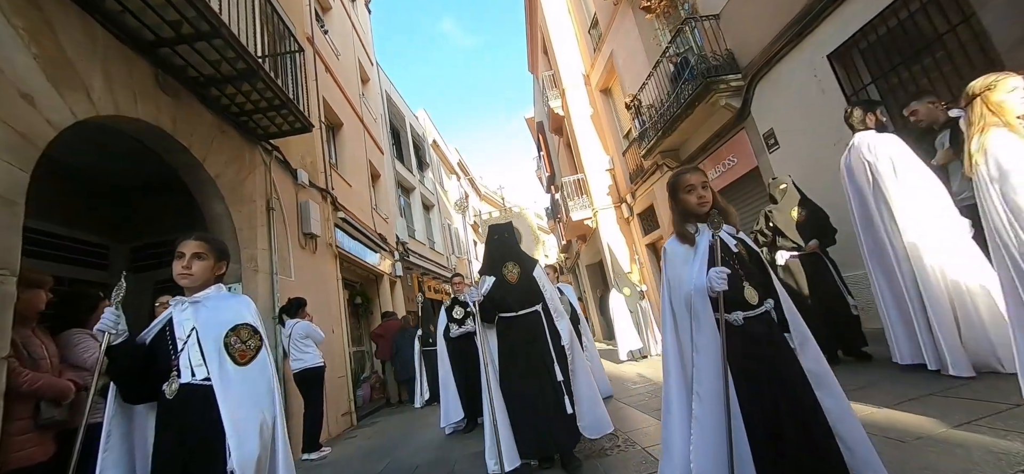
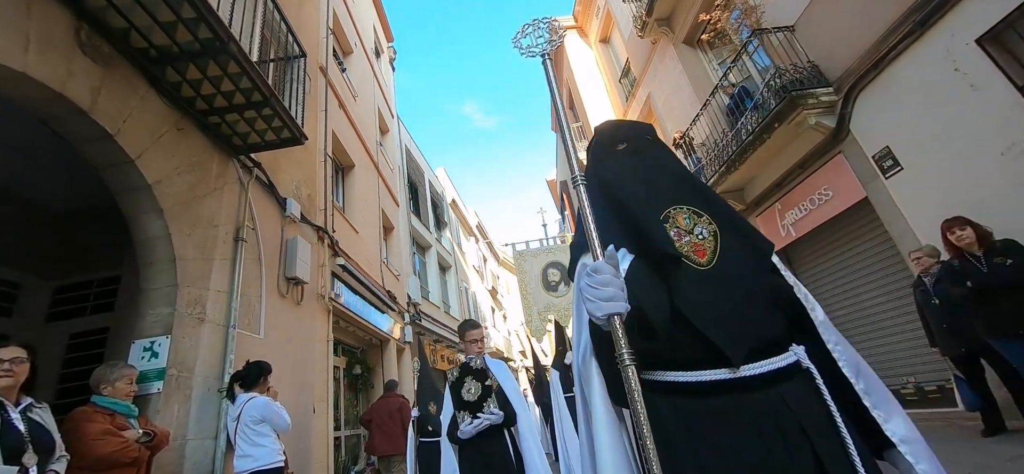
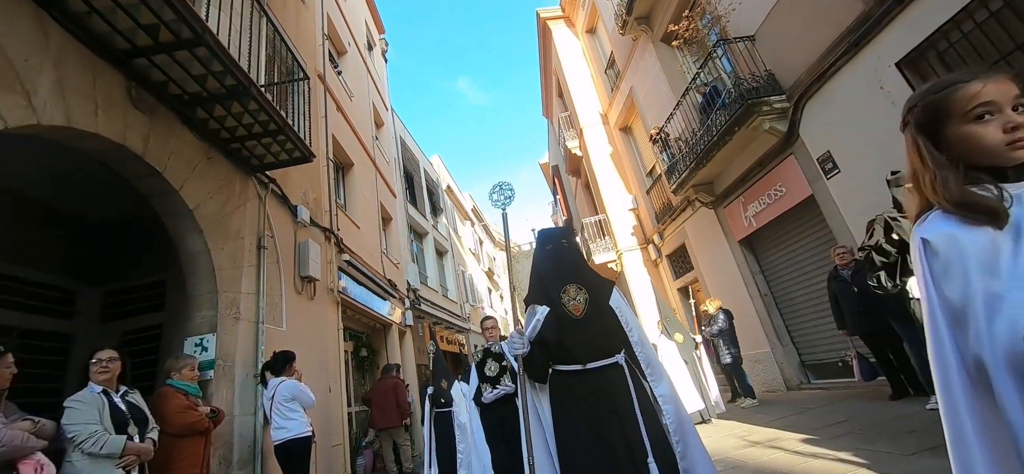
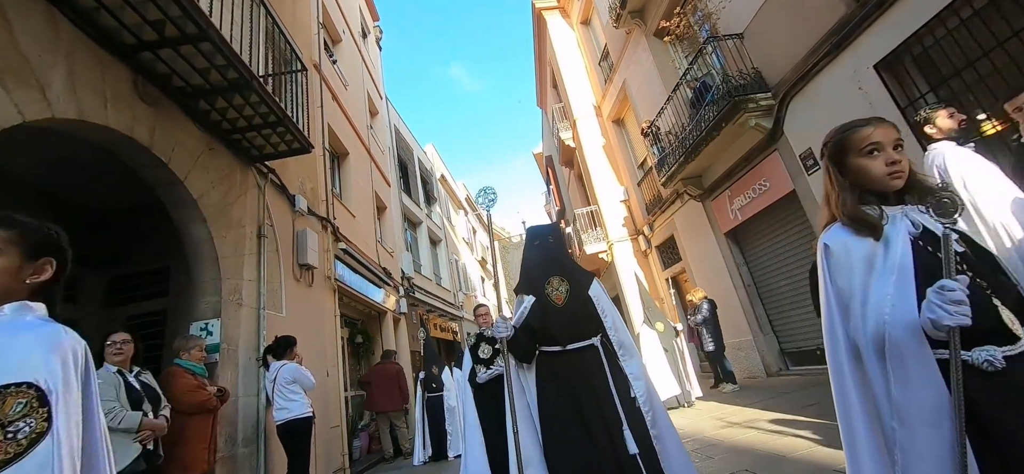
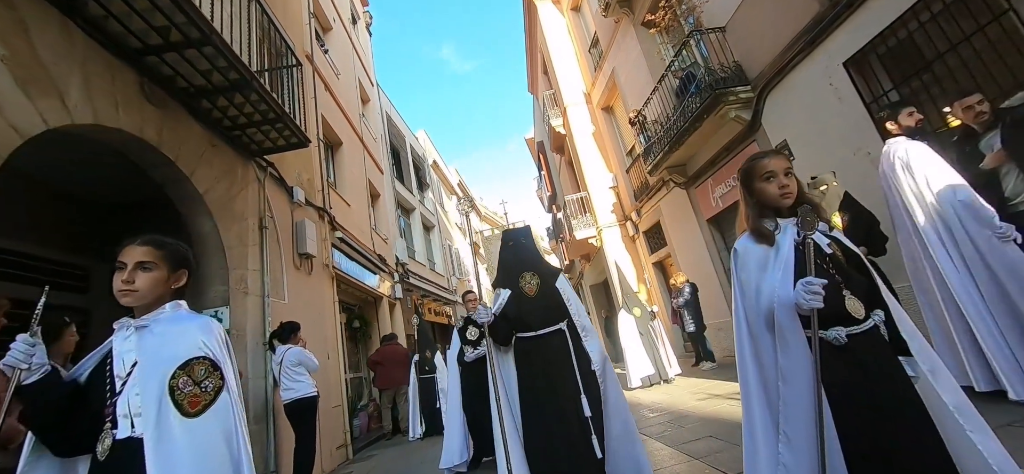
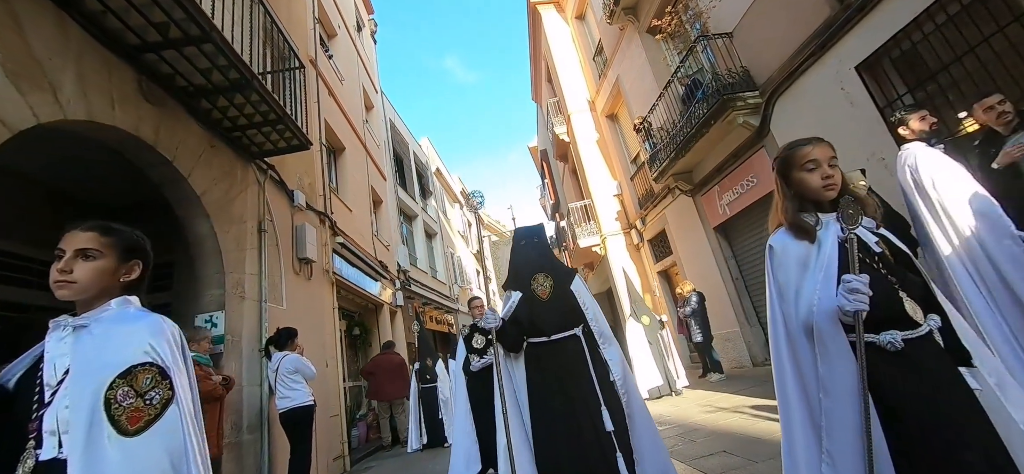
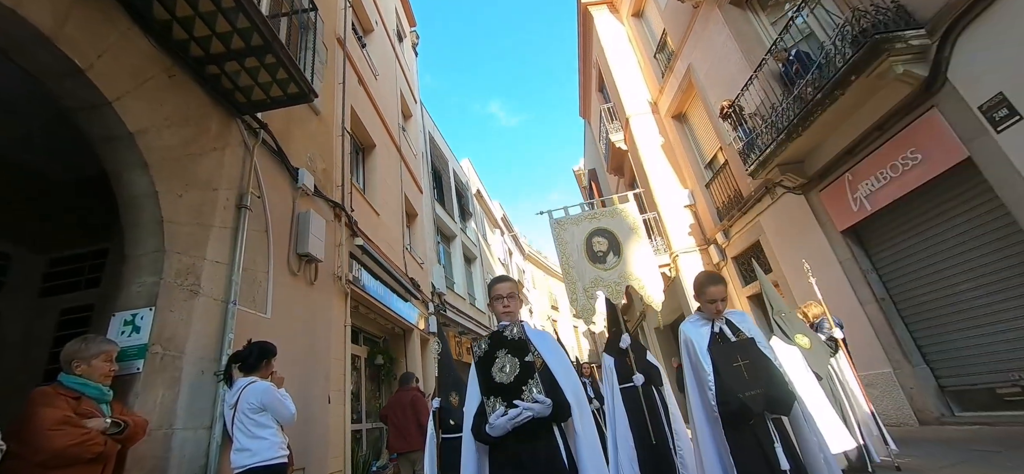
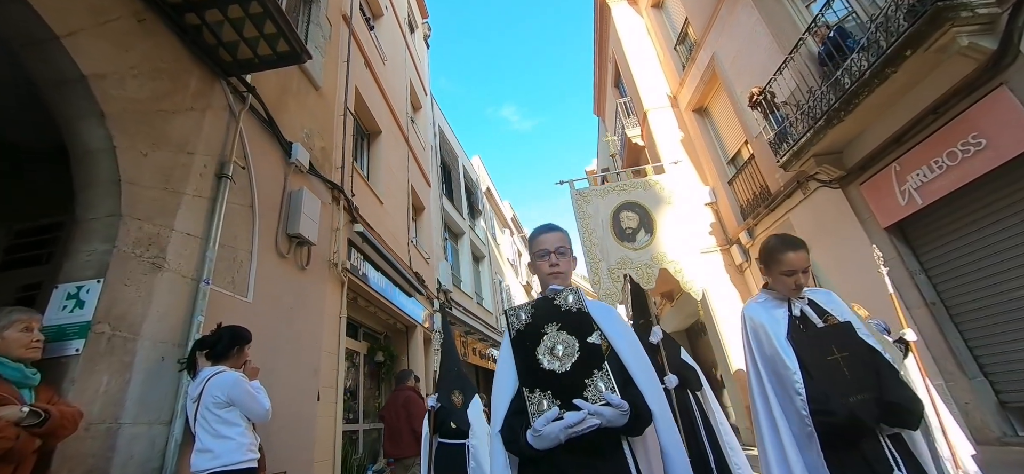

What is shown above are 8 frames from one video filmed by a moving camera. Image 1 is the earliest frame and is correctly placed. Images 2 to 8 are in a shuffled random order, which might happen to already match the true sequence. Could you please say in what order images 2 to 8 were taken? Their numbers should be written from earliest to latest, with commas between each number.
5, 6, 4, 3, 2, 7, 8
